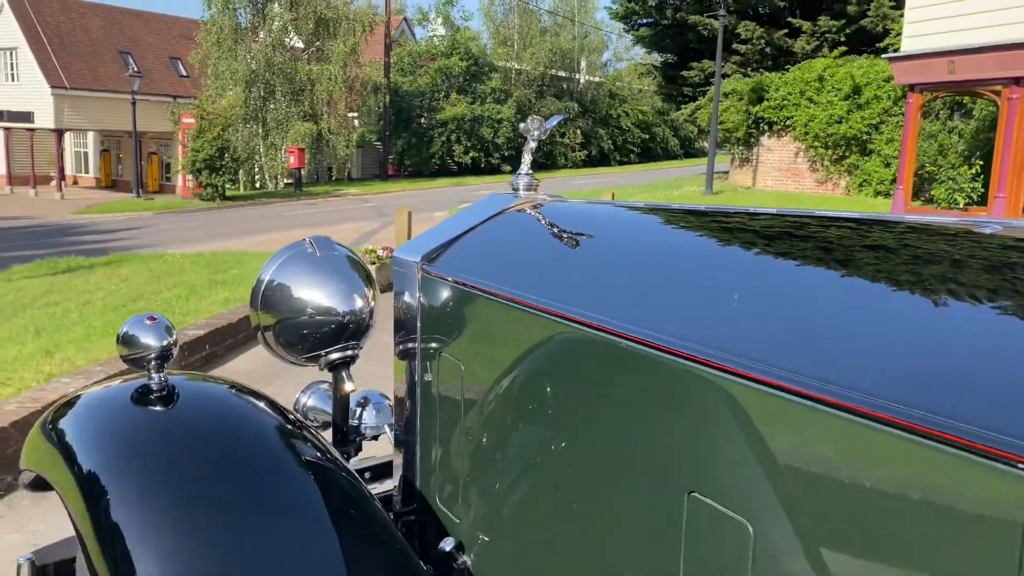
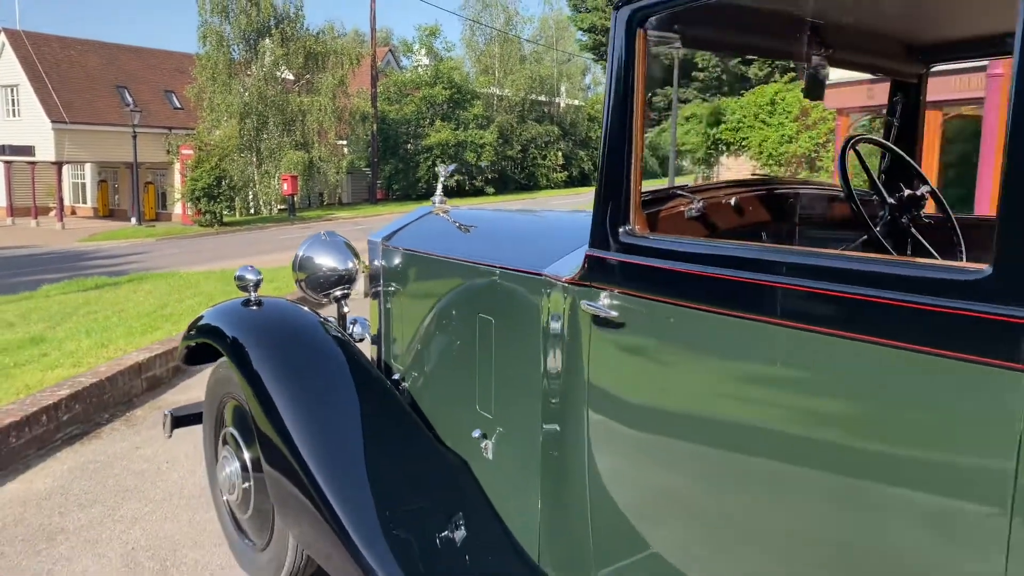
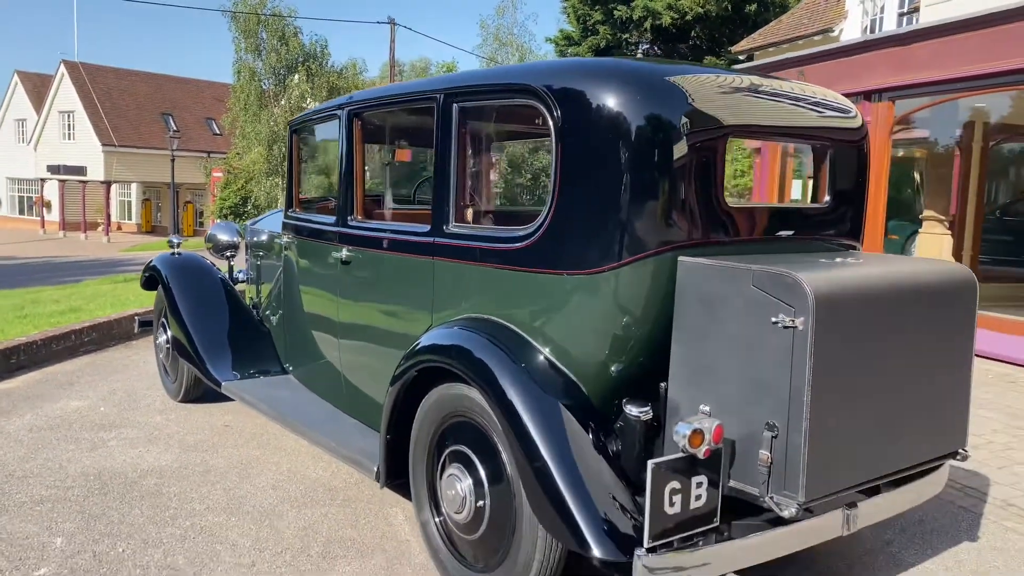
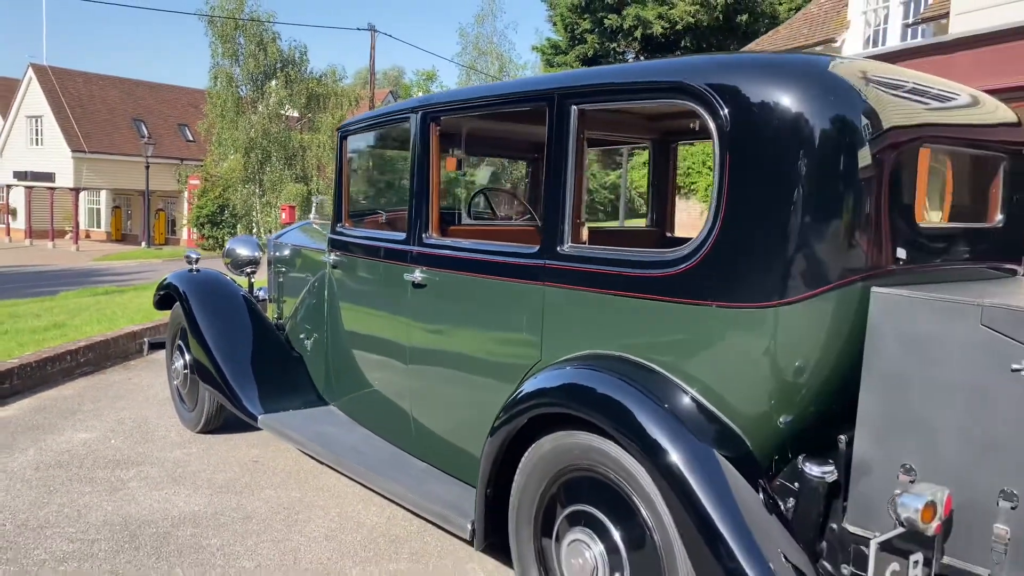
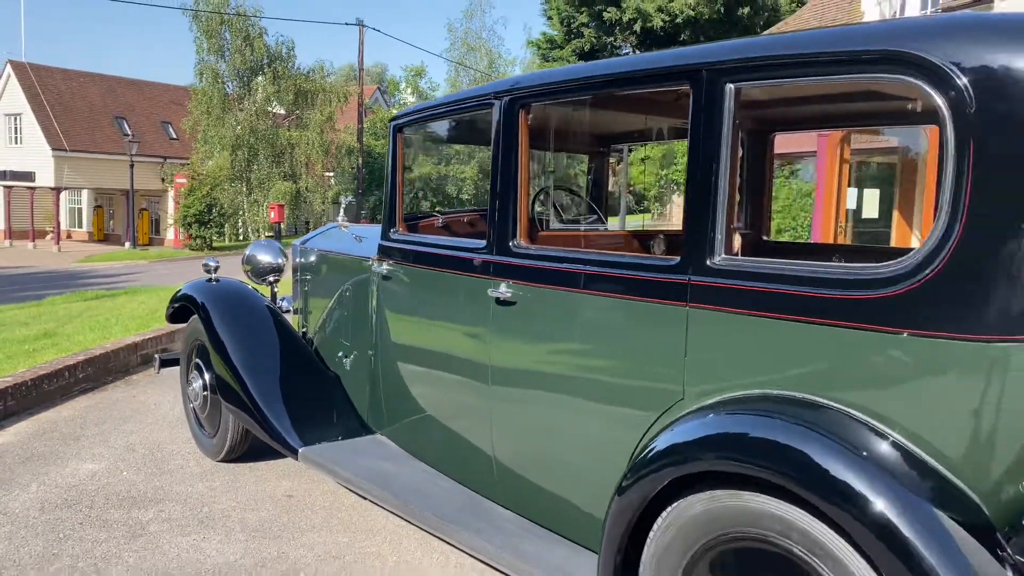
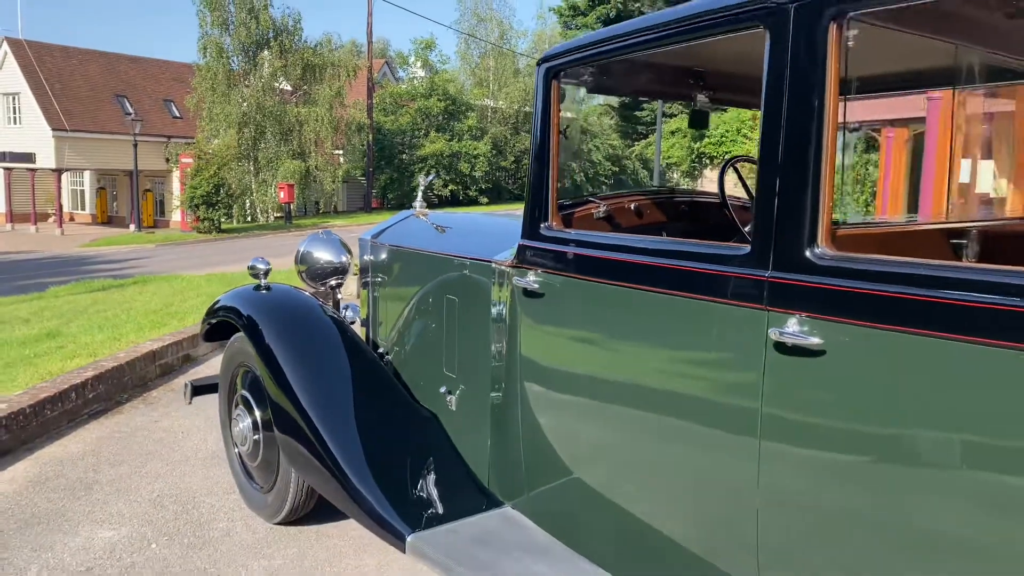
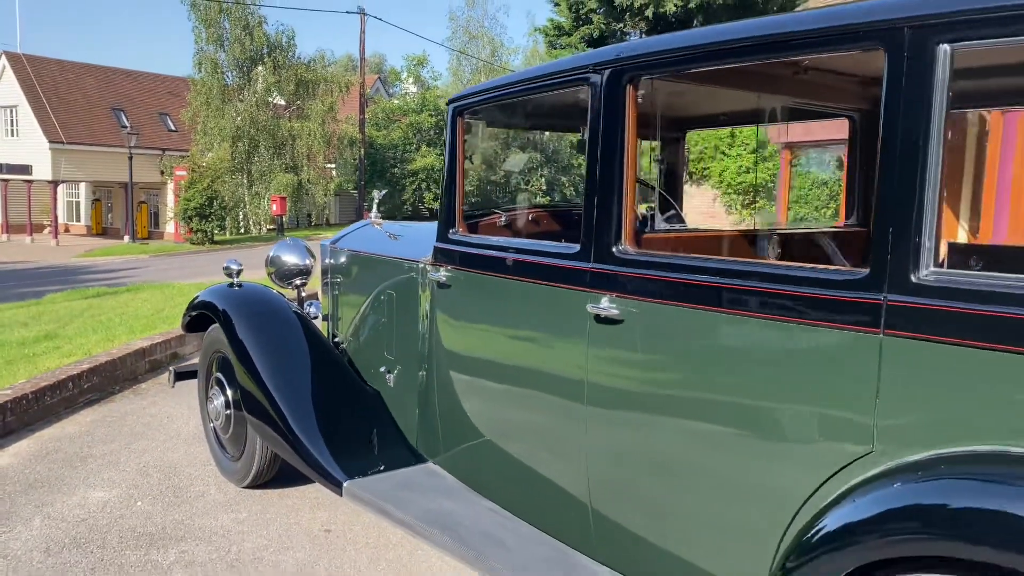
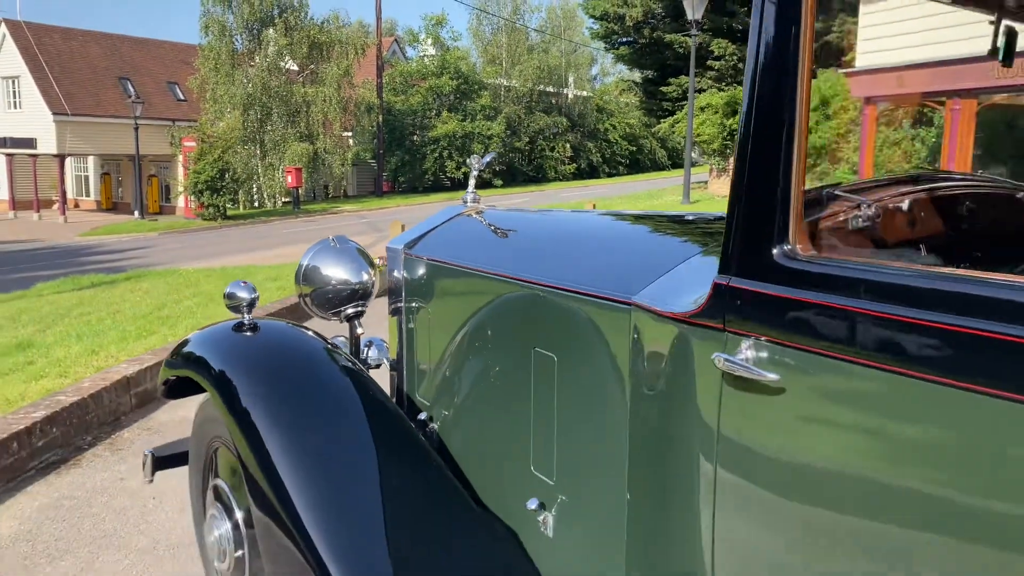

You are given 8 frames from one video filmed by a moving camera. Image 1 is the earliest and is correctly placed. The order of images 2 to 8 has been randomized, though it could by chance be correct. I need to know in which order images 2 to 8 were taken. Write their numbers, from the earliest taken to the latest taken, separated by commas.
8, 2, 6, 7, 5, 4, 3
